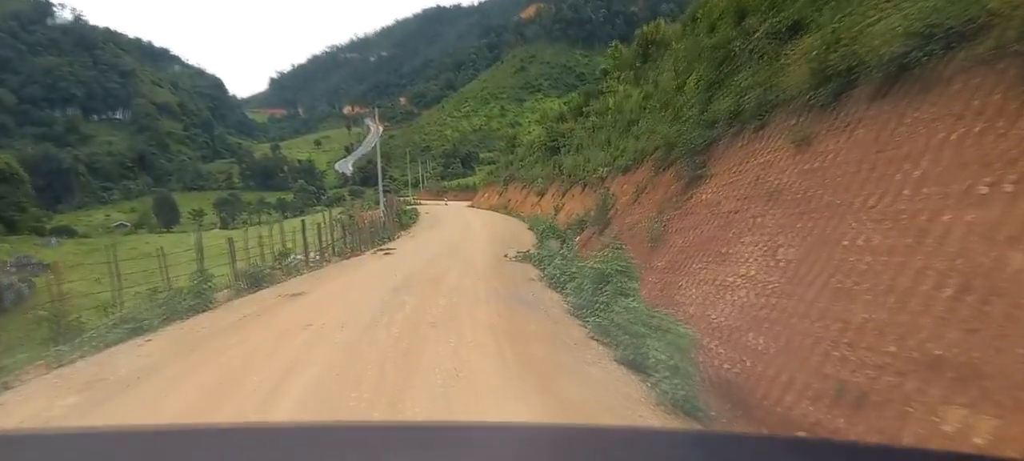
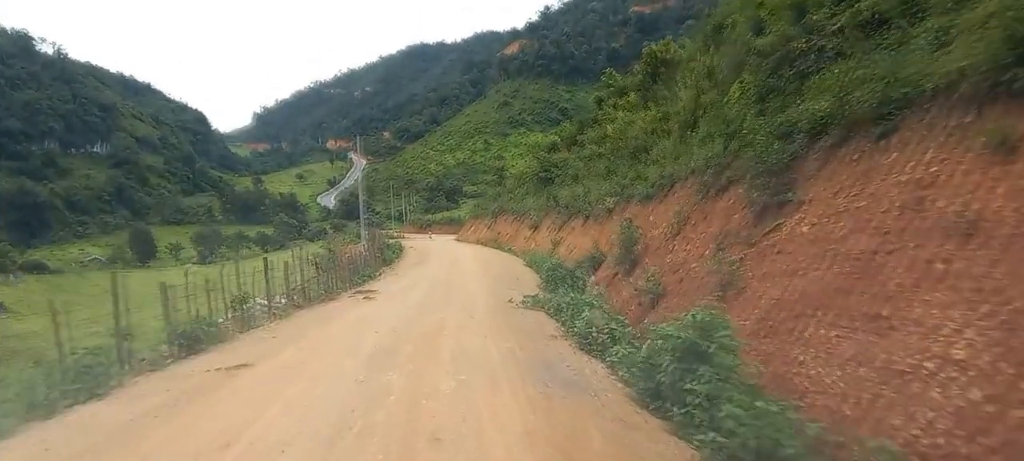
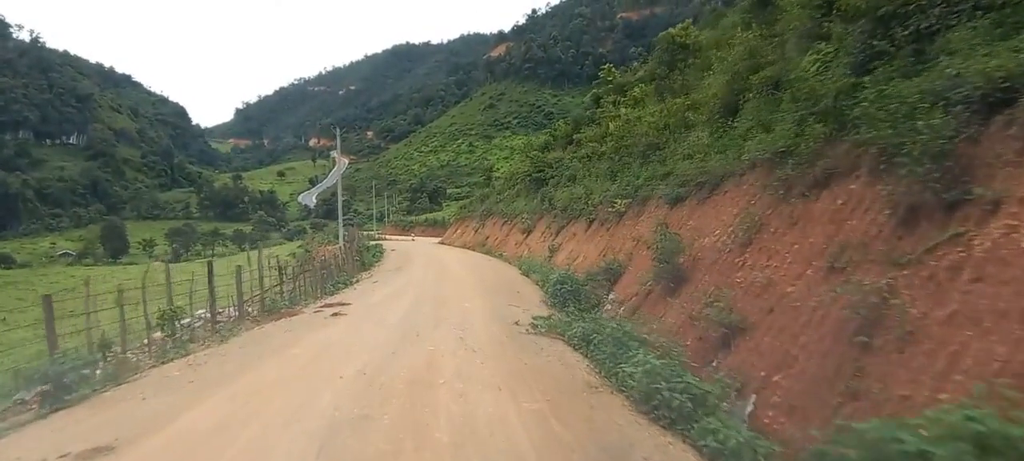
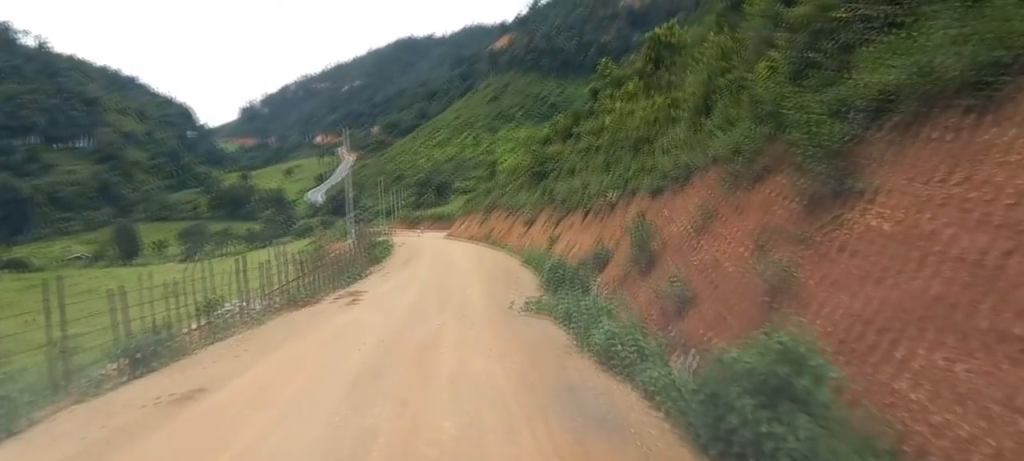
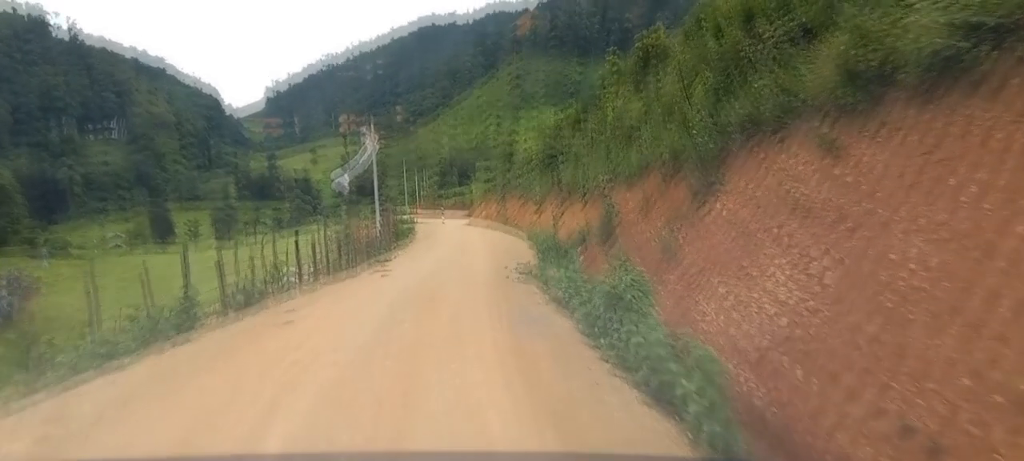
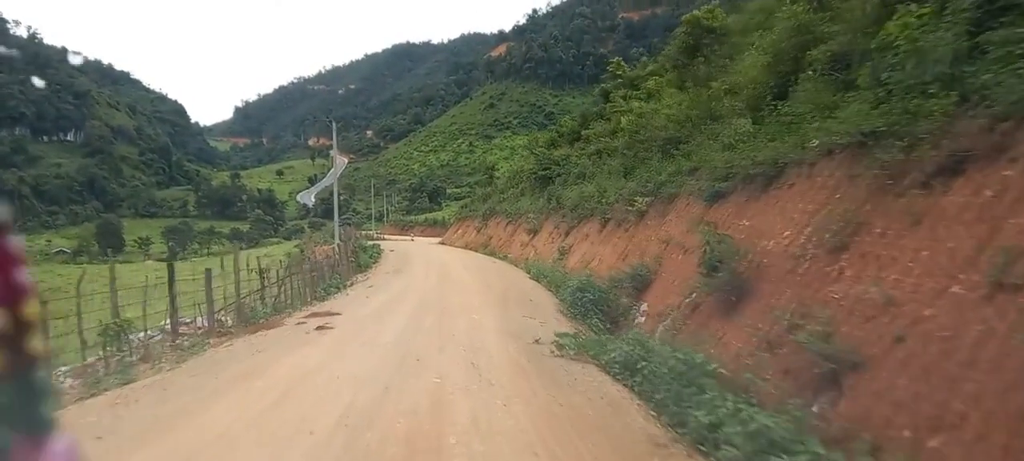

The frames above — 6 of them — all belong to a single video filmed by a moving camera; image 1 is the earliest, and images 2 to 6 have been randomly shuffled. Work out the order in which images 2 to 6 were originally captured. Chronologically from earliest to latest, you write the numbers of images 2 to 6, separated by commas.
5, 2, 4, 3, 6
